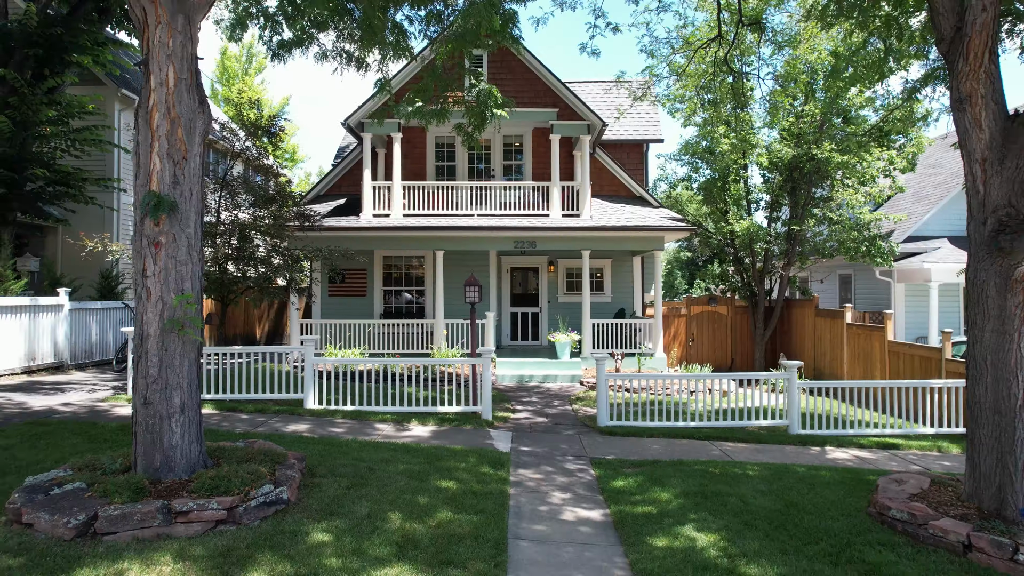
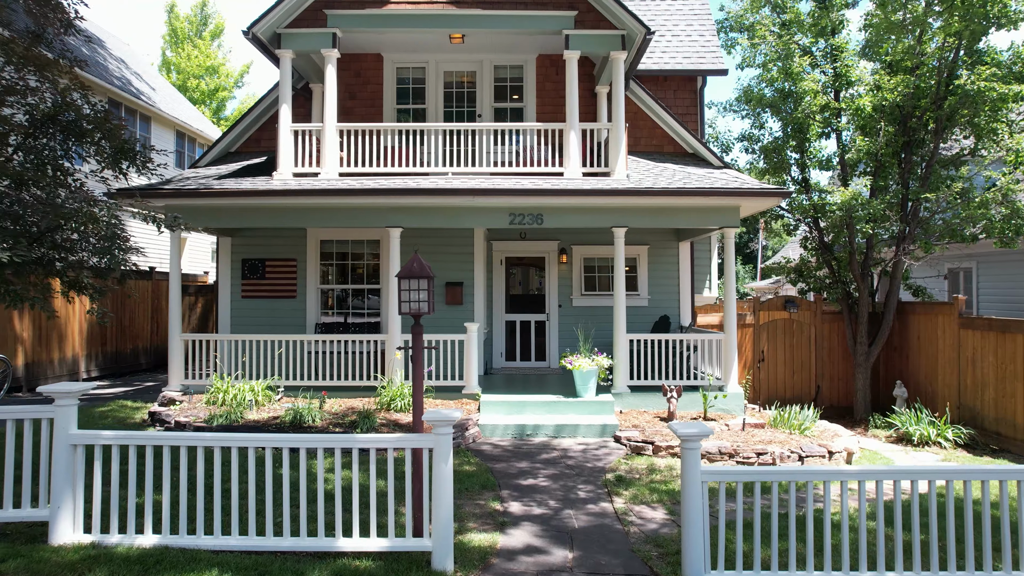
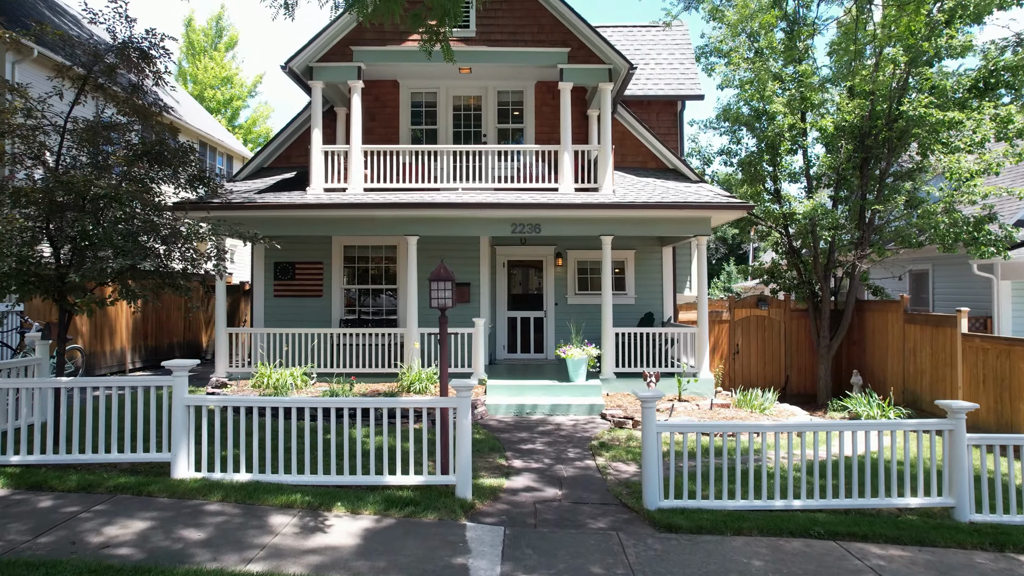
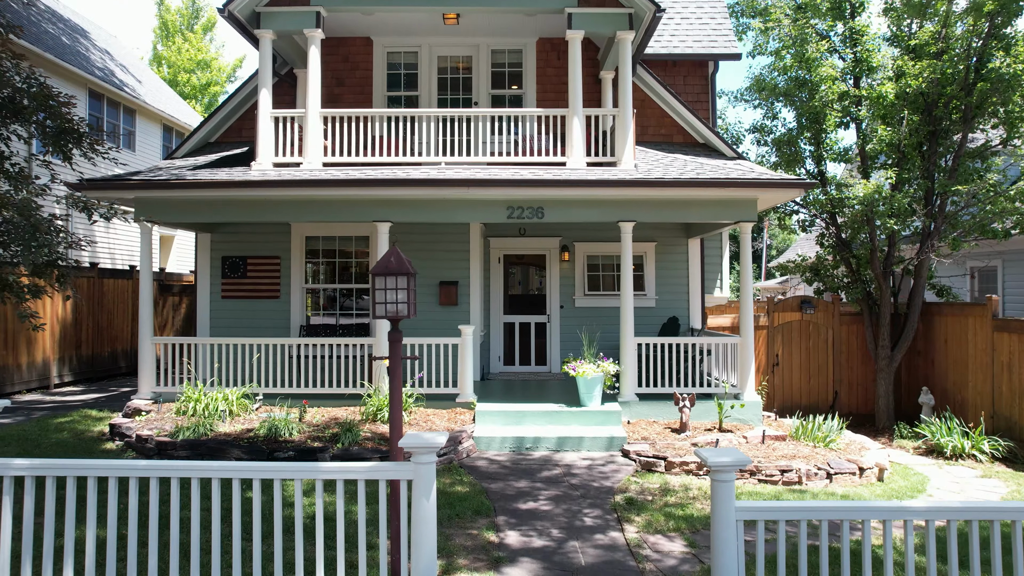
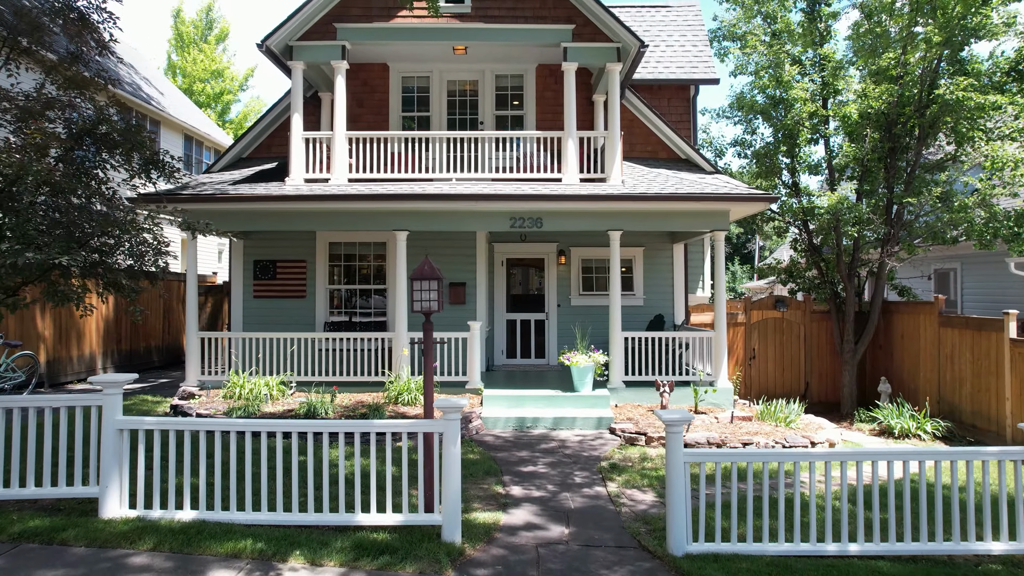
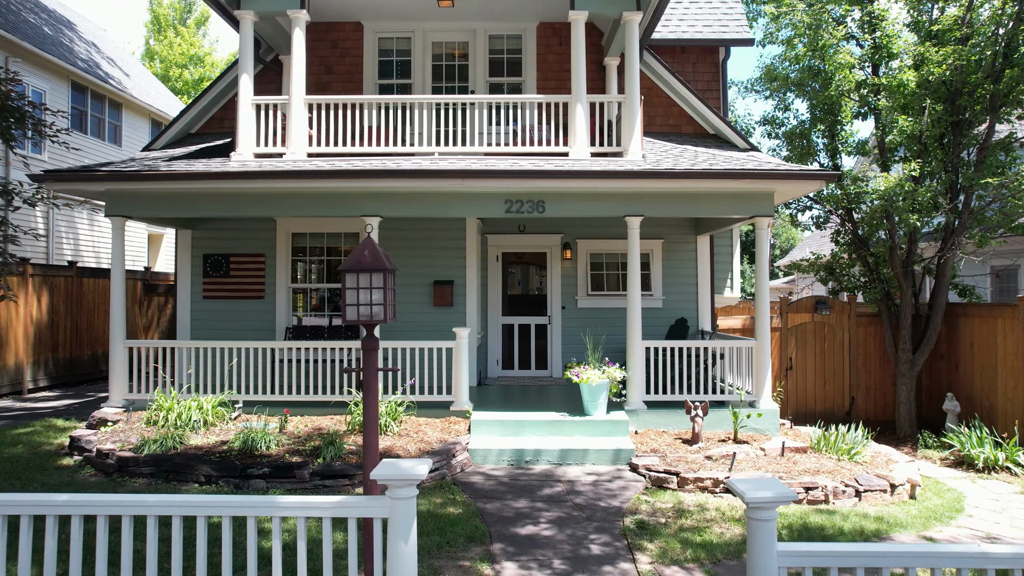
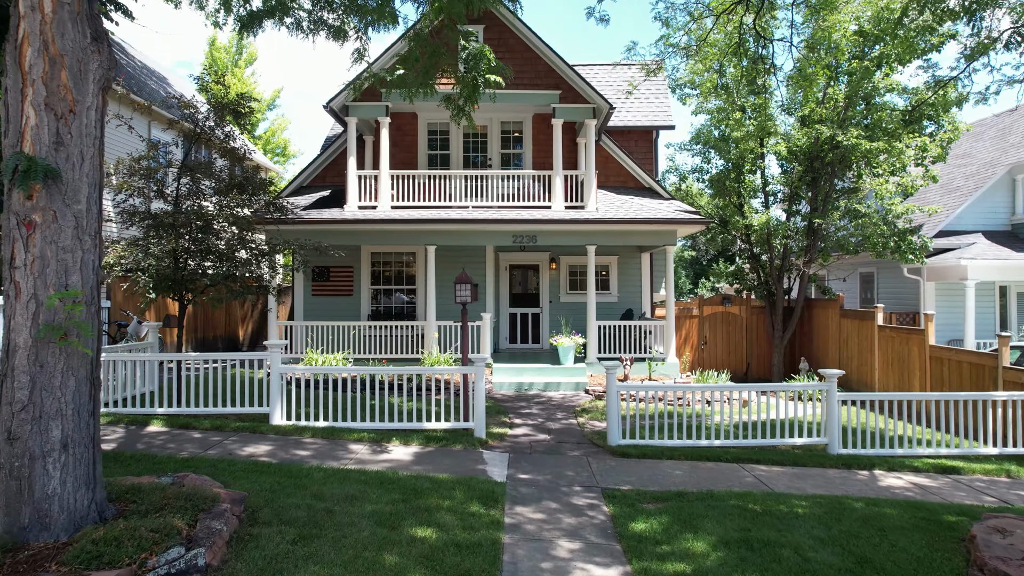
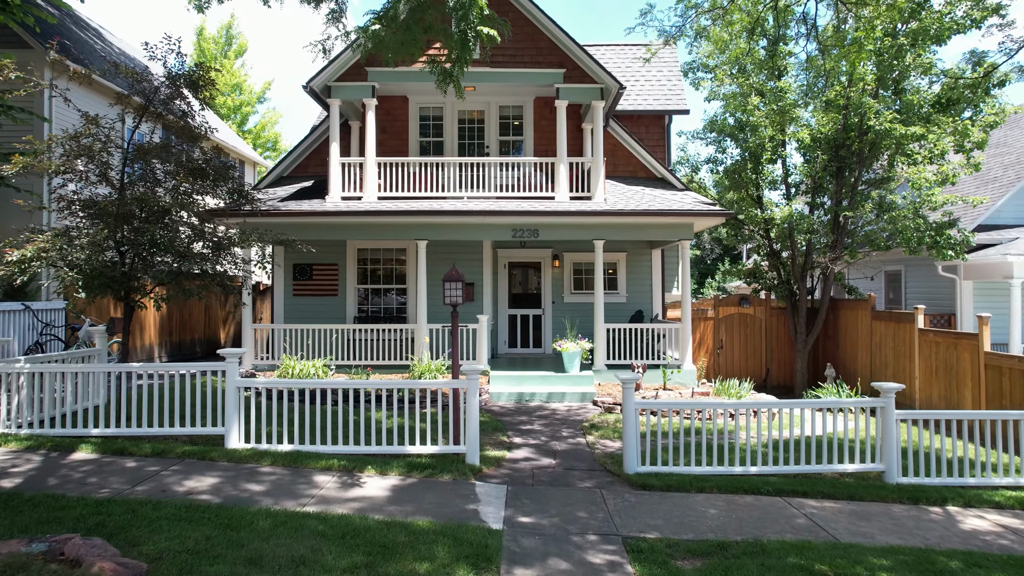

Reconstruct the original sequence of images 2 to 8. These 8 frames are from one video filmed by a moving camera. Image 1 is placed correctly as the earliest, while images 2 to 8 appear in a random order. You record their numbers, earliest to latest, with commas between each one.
7, 8, 3, 5, 2, 4, 6
